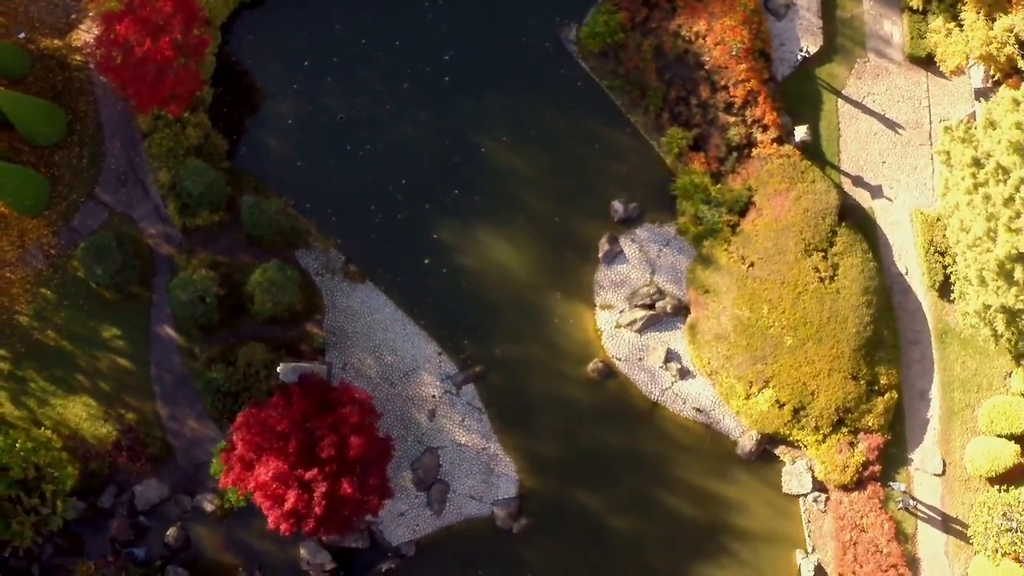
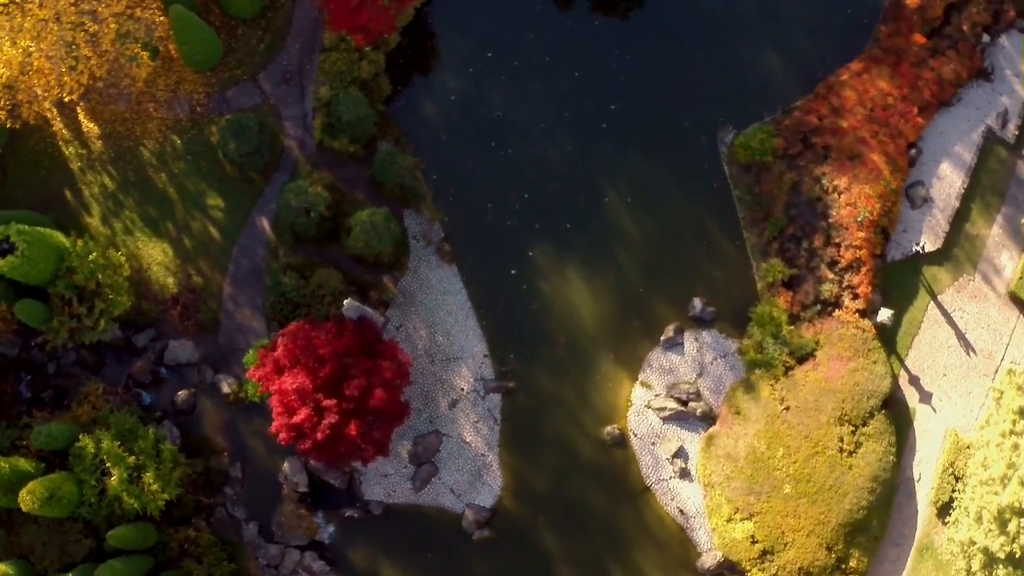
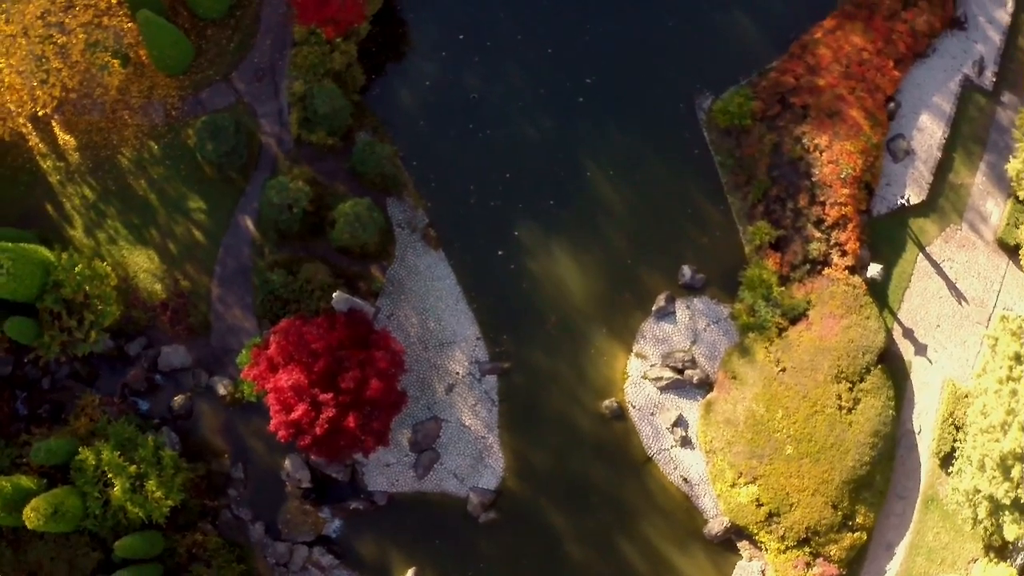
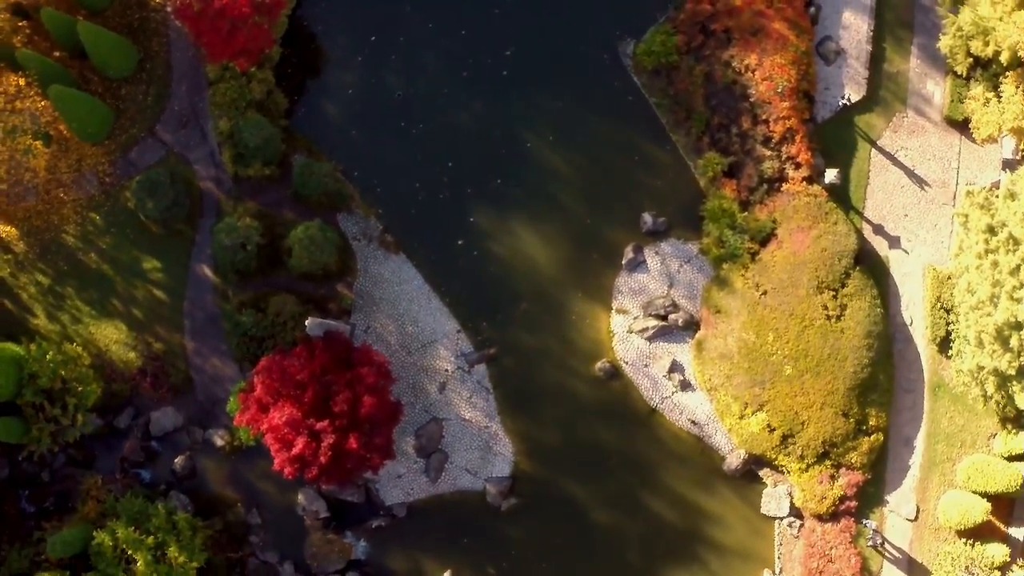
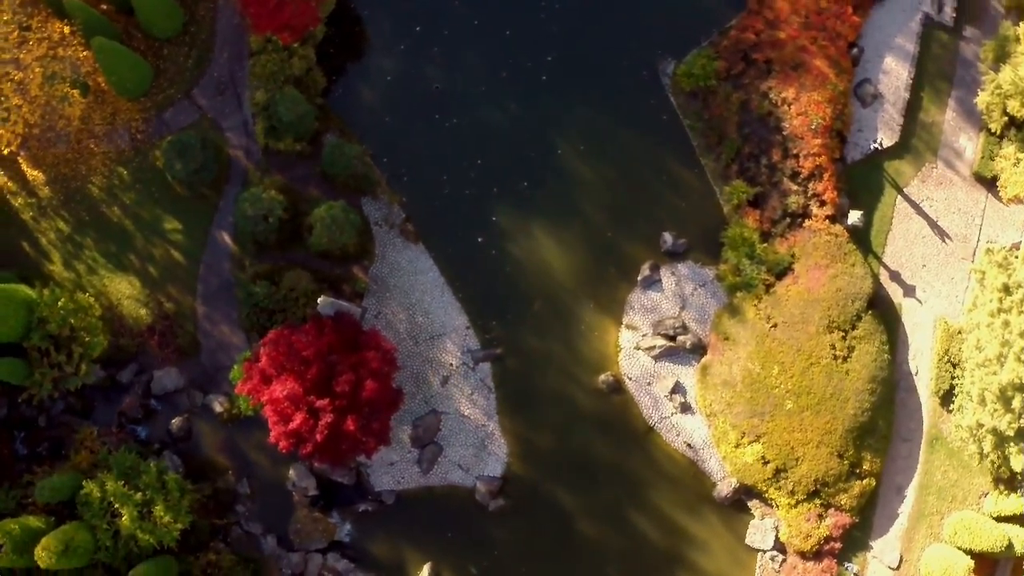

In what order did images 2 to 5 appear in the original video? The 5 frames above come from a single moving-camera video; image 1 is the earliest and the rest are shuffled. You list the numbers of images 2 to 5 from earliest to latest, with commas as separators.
4, 5, 3, 2
